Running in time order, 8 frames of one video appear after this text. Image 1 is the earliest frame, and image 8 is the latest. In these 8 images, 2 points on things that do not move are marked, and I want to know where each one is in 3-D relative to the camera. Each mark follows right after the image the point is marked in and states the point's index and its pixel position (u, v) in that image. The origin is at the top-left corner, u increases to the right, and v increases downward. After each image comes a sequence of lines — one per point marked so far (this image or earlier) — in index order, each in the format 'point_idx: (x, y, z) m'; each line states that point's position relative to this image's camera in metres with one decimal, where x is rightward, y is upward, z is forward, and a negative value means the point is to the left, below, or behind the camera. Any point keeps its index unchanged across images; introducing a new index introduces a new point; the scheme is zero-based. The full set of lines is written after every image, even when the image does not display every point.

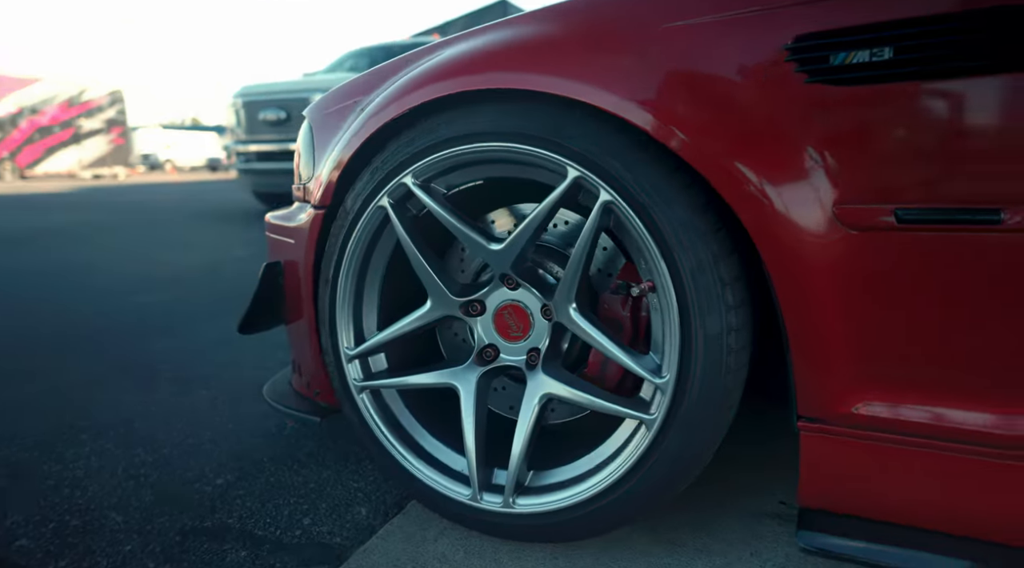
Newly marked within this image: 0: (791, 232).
0: (+0.4, +0.1, +1.1) m
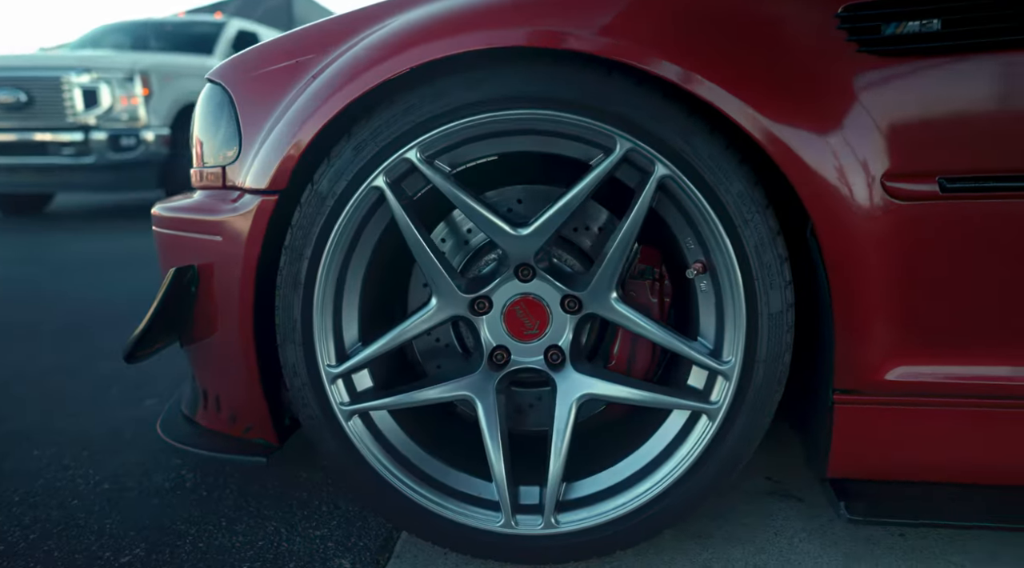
0: (+0.5, +0.1, +1.1) m
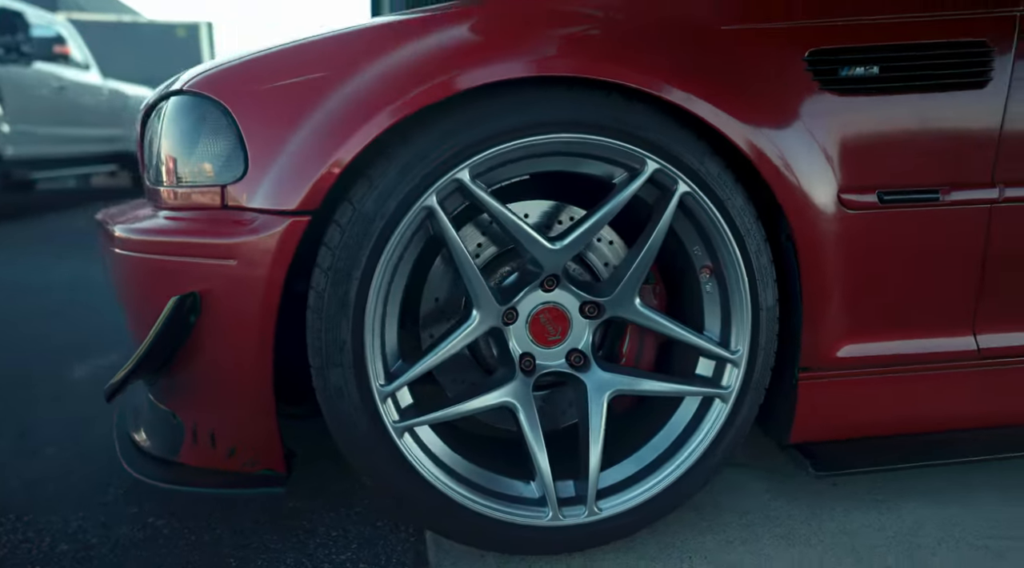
0: (+0.6, +0.1, +1.3) m
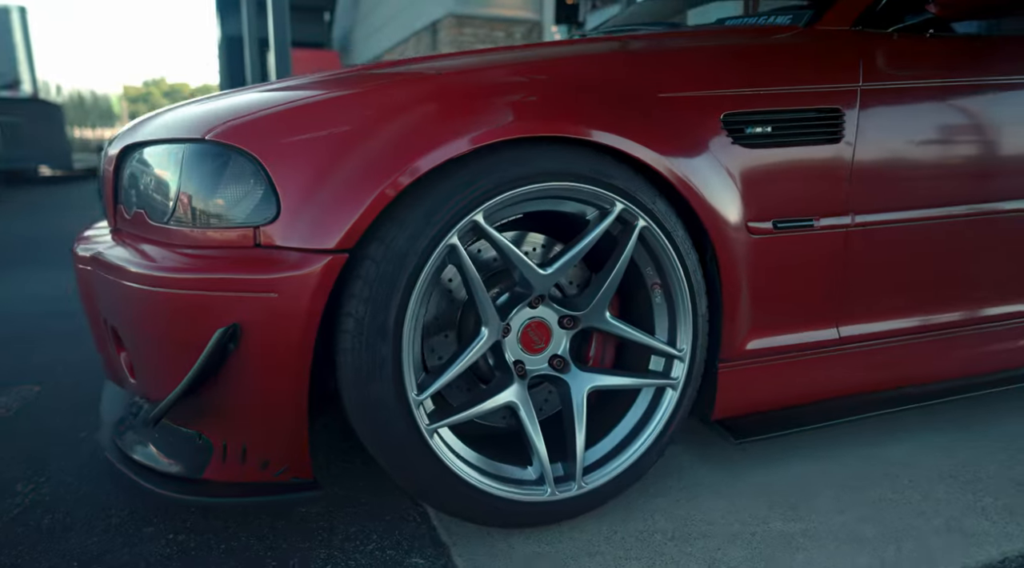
0: (+0.5, +0.1, +1.7) m
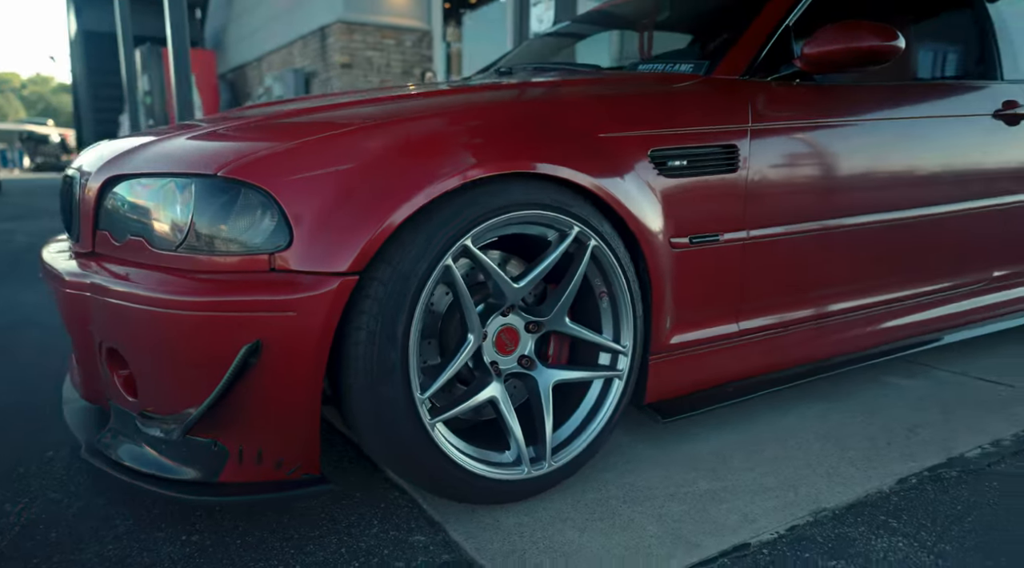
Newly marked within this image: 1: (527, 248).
0: (+0.4, +0.1, +2.0) m
1: (0.0, +0.1, +1.9) m
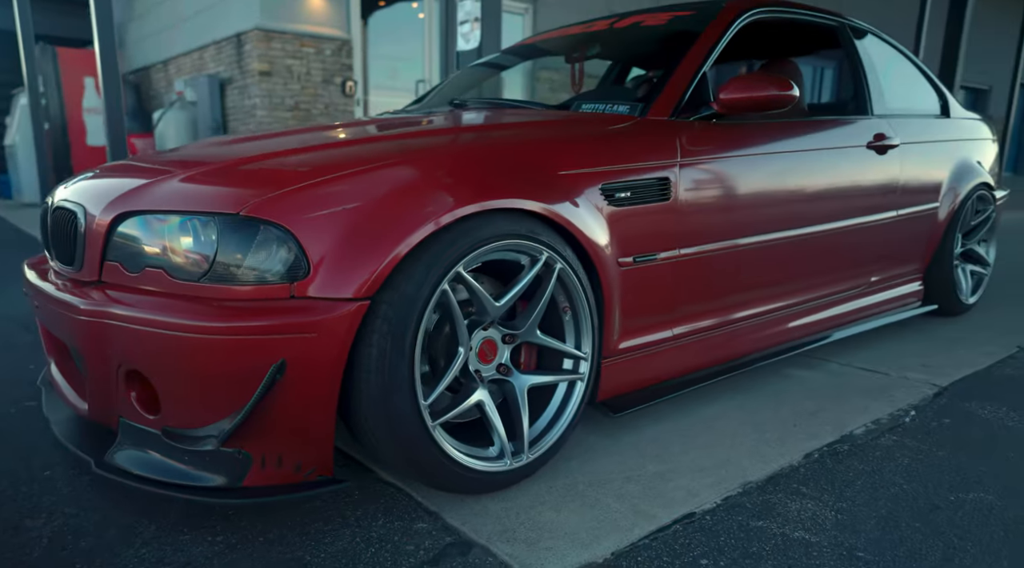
0: (+0.3, 0.0, +2.4) m
1: (0.0, 0.0, +2.2) m
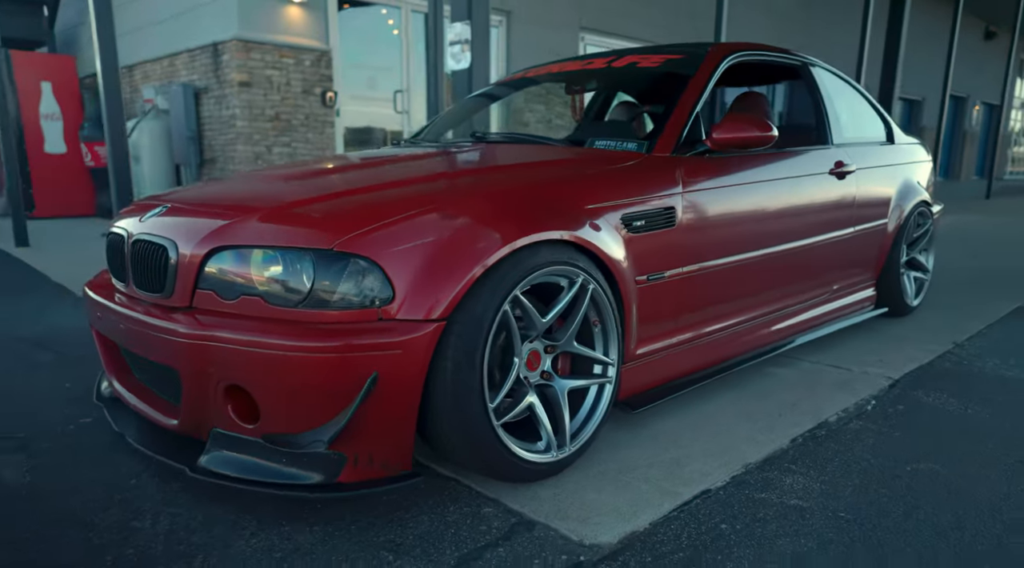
0: (+0.5, 0.0, +2.8) m
1: (+0.1, 0.0, +2.6) m
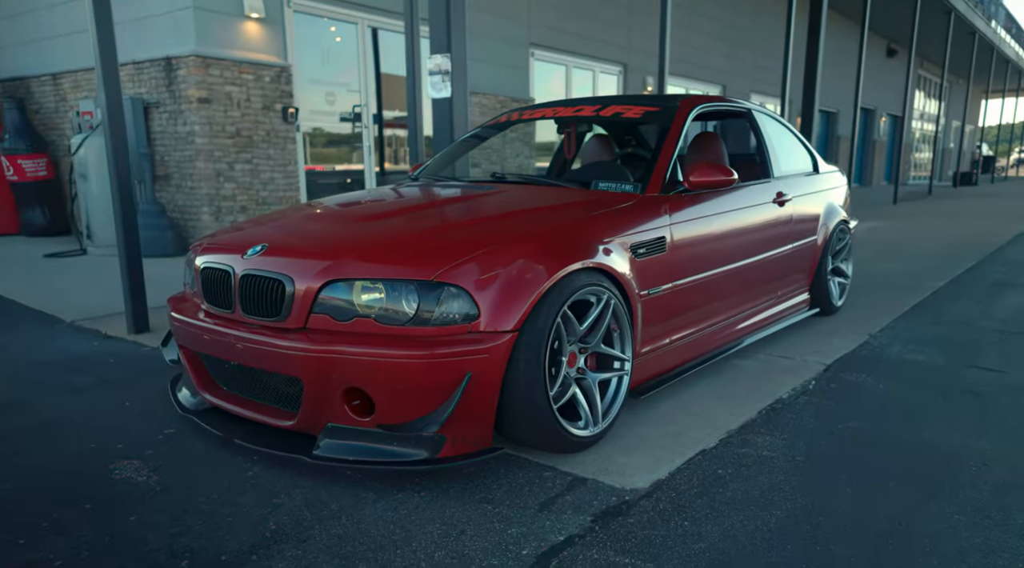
0: (+0.6, -0.1, +3.6) m
1: (+0.3, -0.1, +3.4) m
